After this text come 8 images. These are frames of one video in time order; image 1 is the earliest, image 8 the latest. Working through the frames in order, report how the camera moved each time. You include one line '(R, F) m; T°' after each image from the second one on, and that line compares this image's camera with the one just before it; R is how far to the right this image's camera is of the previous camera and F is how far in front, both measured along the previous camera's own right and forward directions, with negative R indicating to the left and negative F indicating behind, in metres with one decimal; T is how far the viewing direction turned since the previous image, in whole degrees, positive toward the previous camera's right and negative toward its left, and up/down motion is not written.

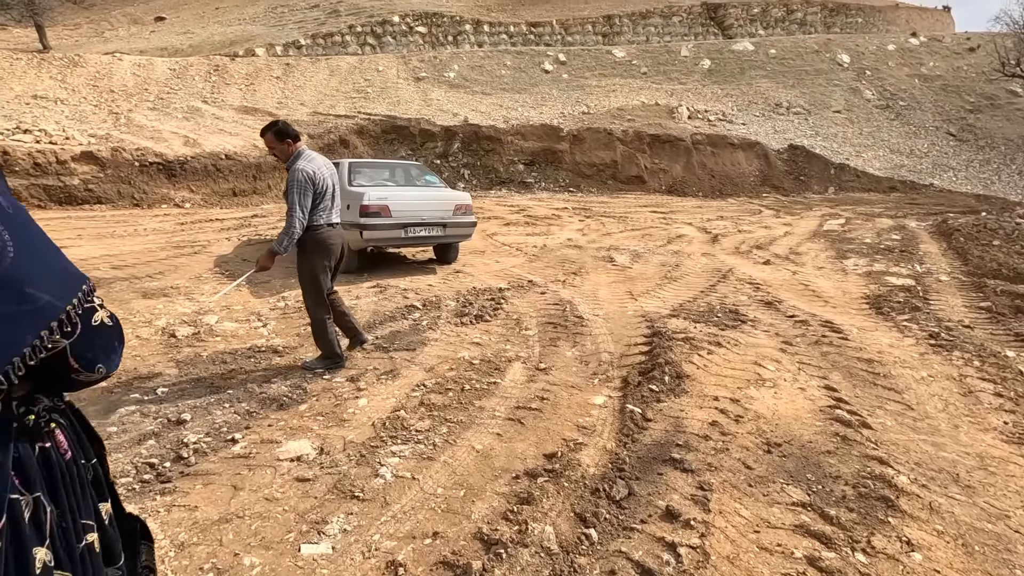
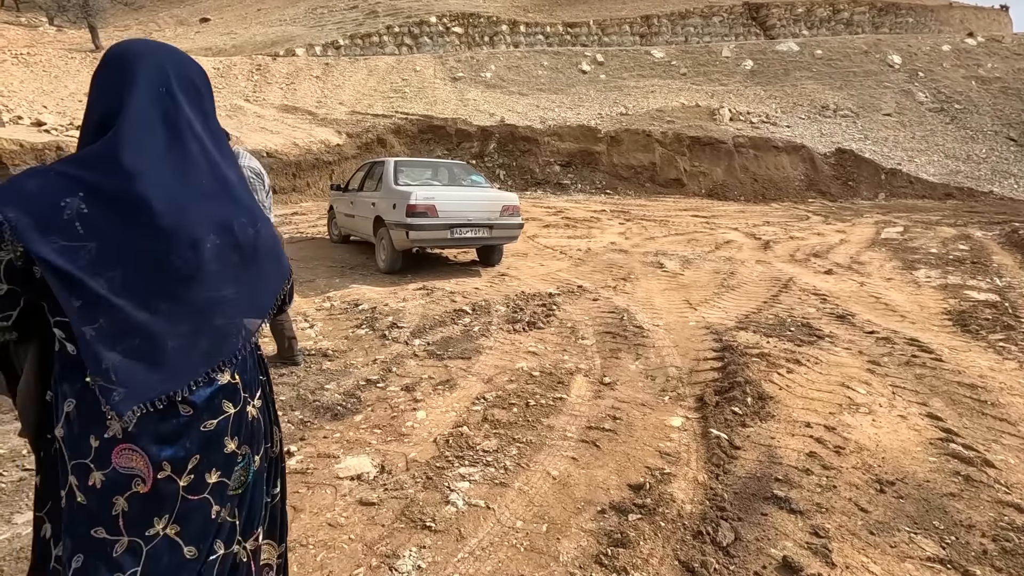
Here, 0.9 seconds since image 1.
(-0.3, +0.3) m; -3°
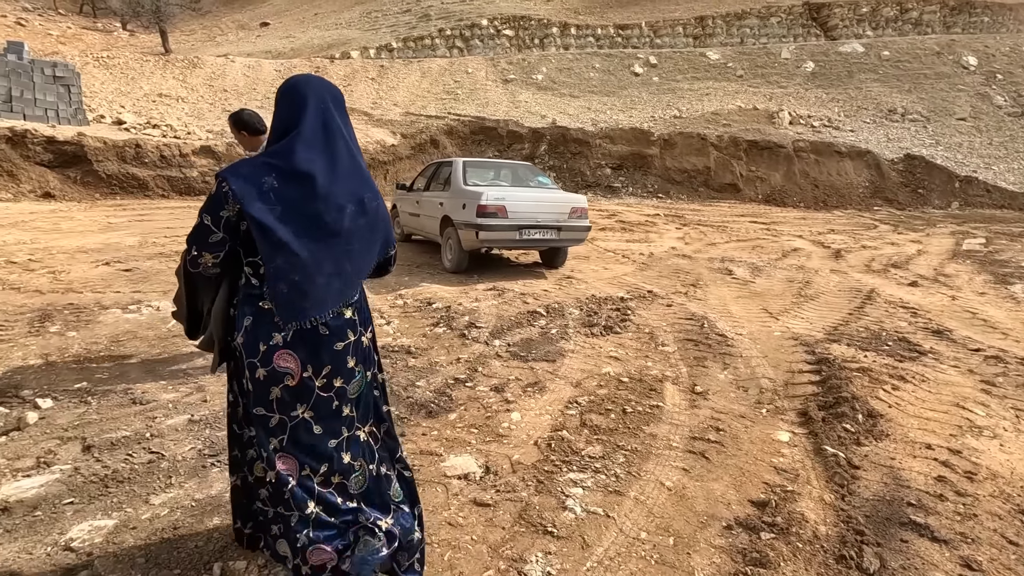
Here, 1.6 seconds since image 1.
(-0.4, 0.0) m; -4°
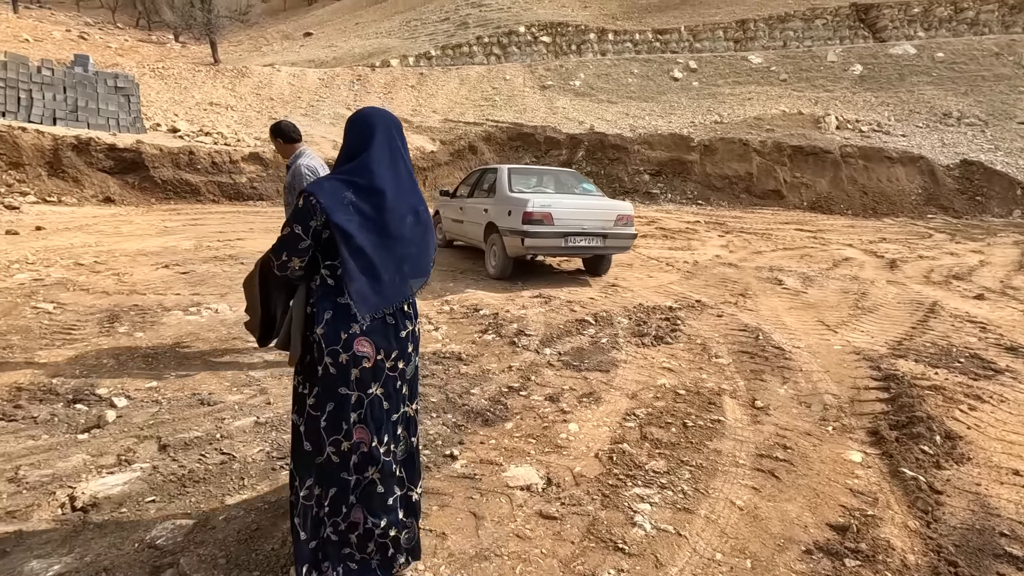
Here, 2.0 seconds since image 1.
(-0.2, 0.0) m; -3°
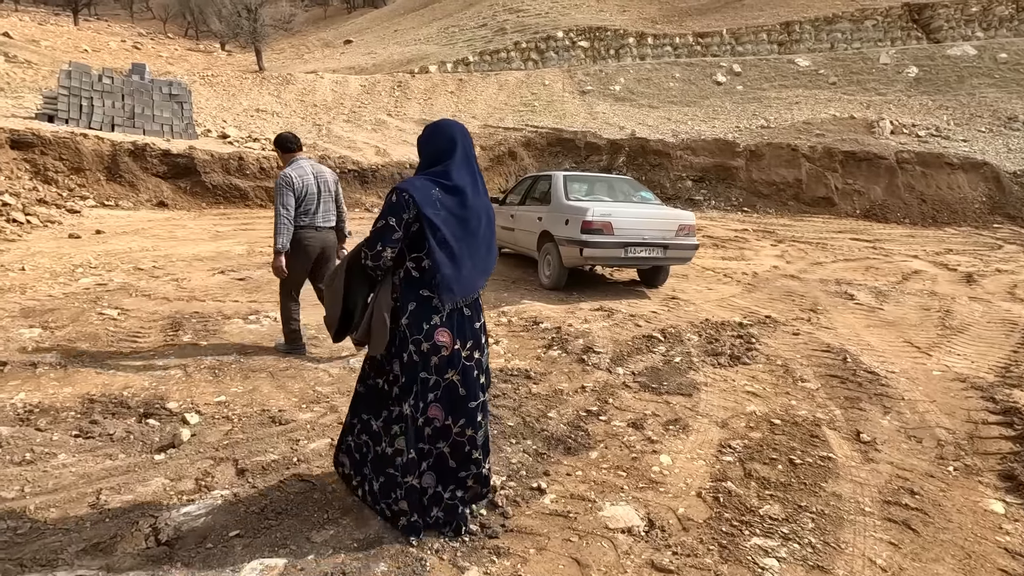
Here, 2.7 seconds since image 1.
(-0.4, +0.2) m; -3°
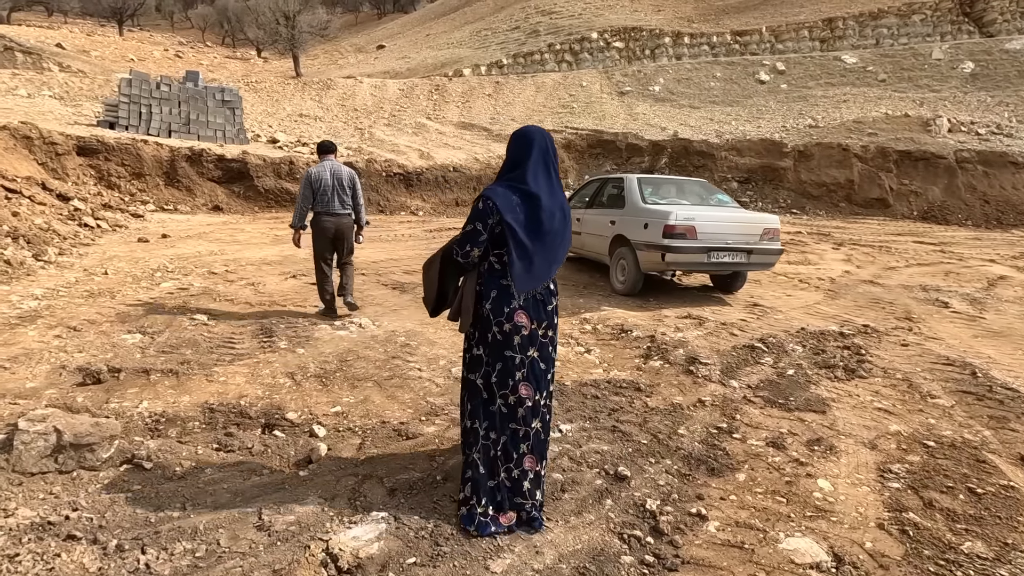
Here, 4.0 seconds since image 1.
(-0.7, +0.1) m; -3°
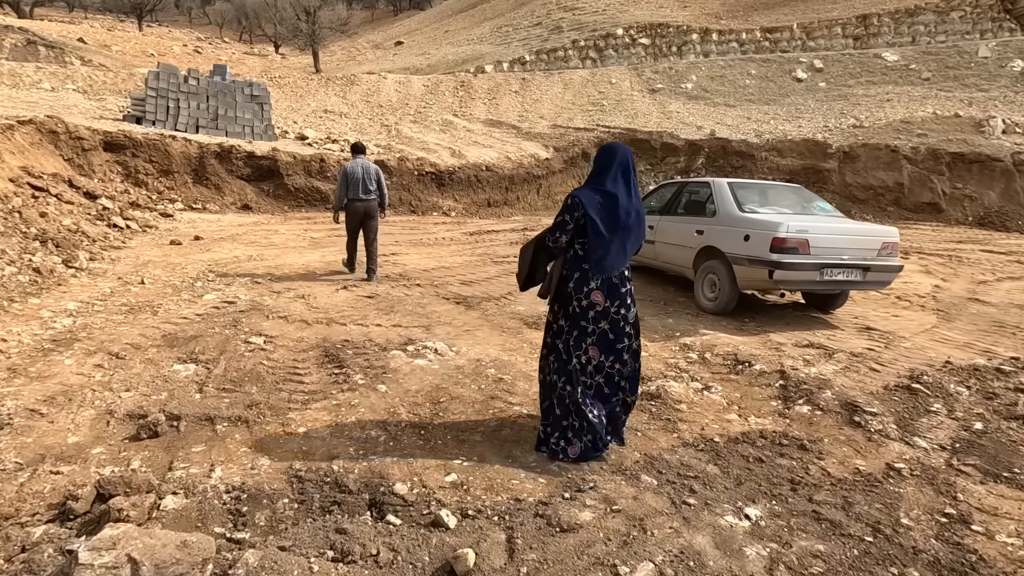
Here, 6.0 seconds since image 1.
(-0.9, +0.8) m; -1°
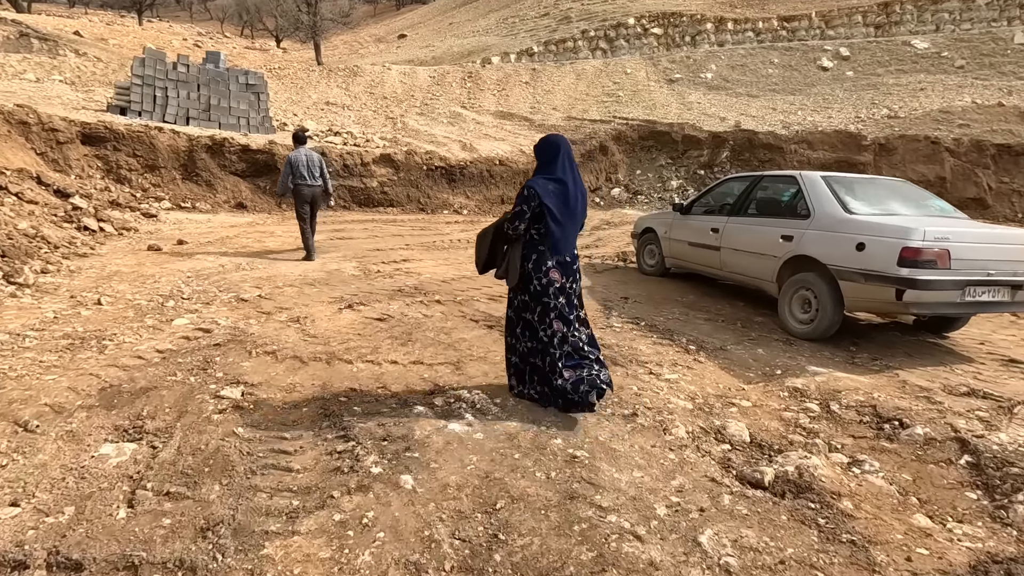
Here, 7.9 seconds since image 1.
(-0.4, +1.3) m; 0°
